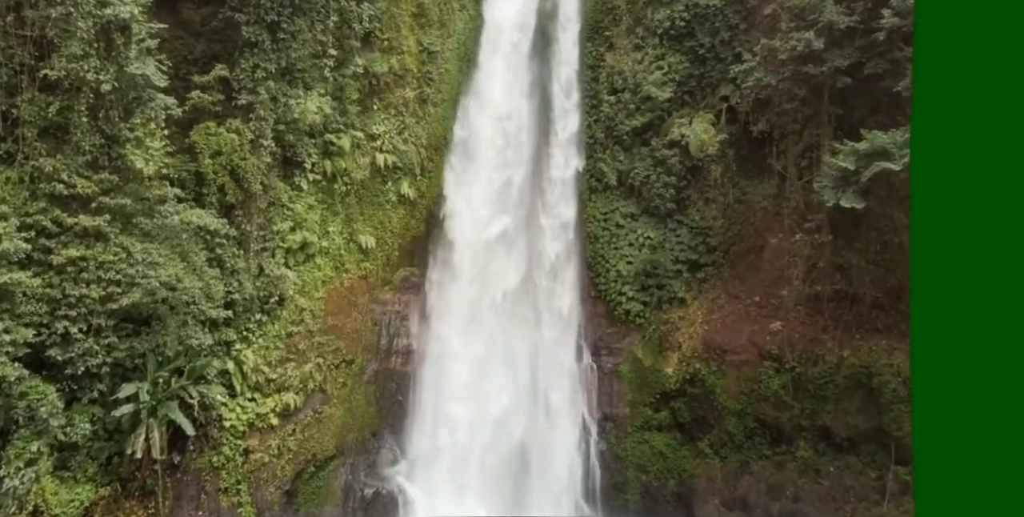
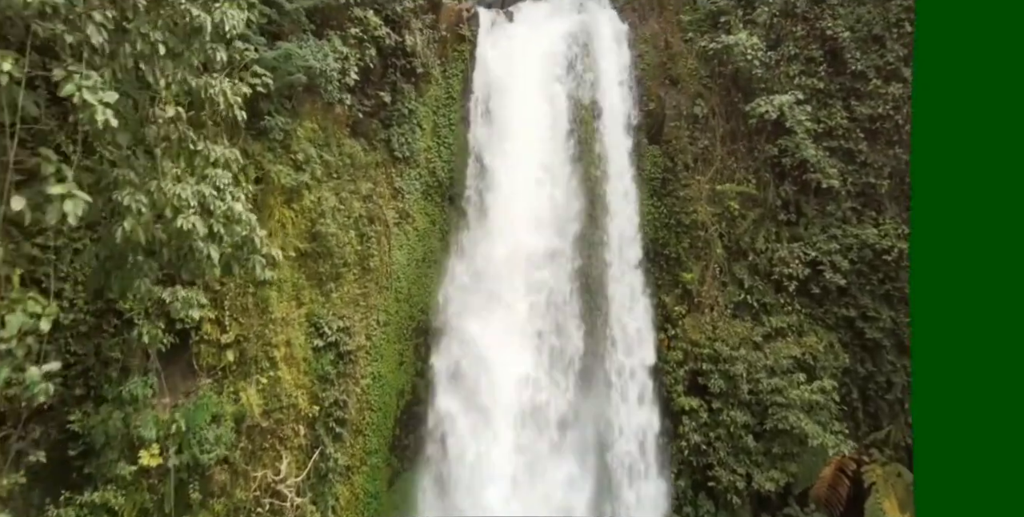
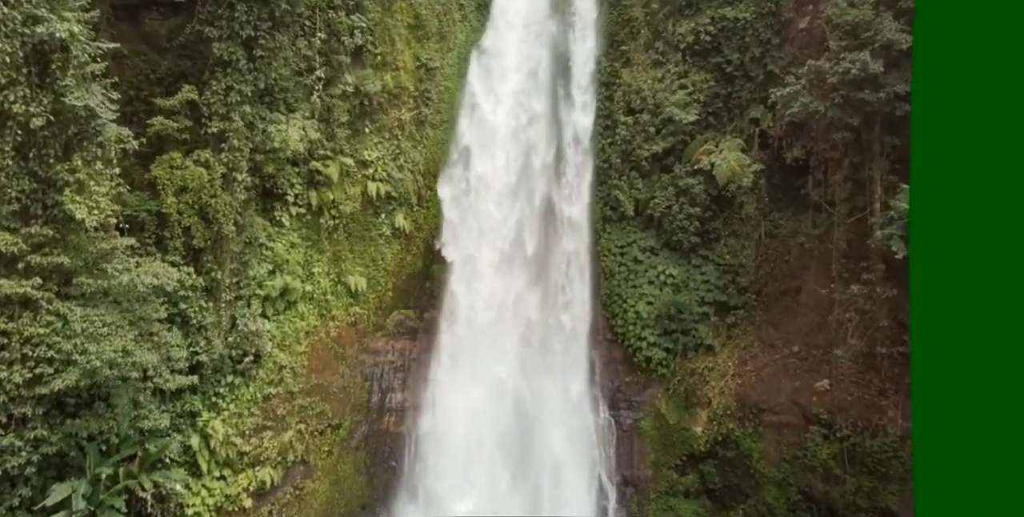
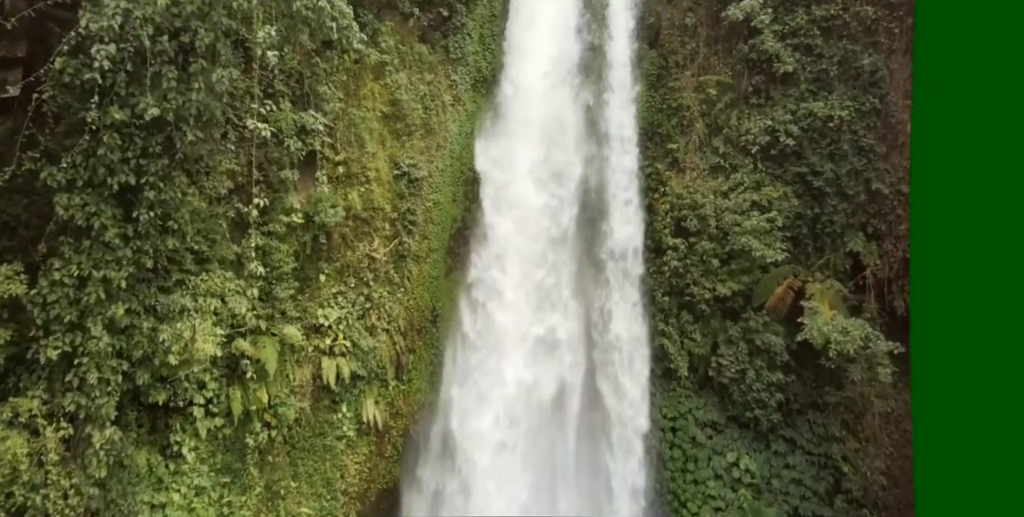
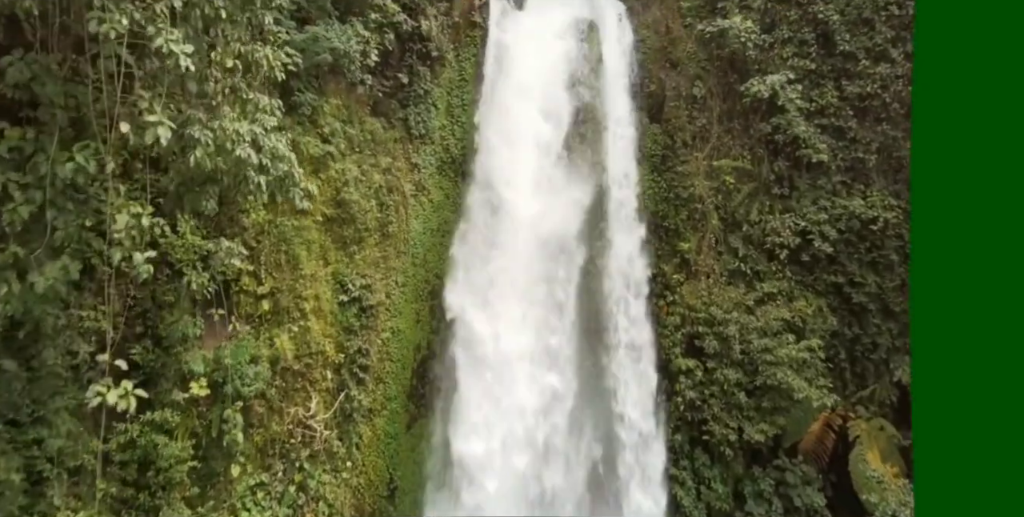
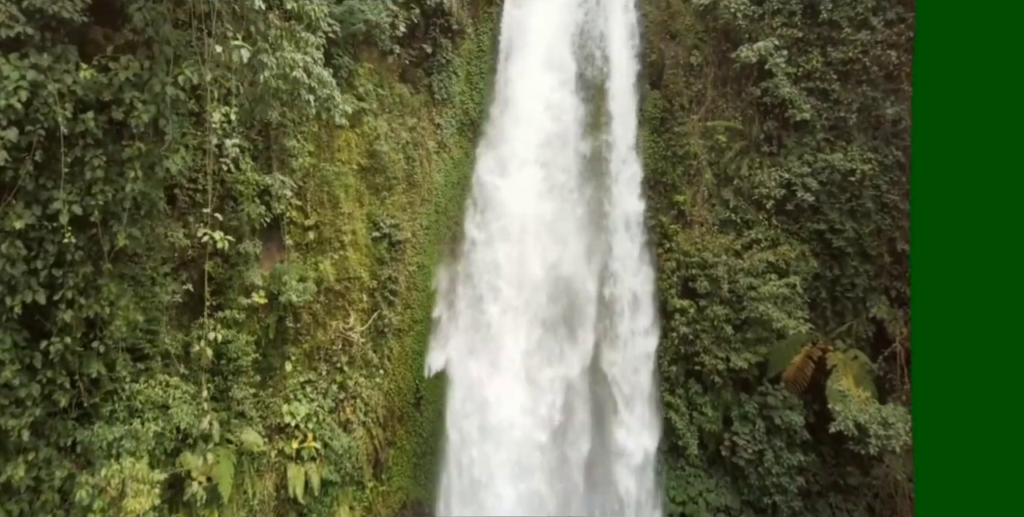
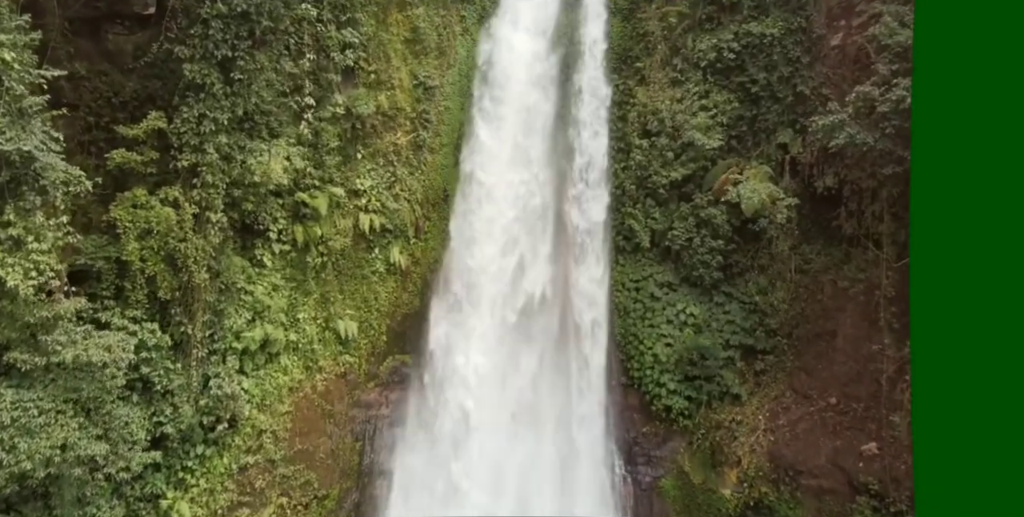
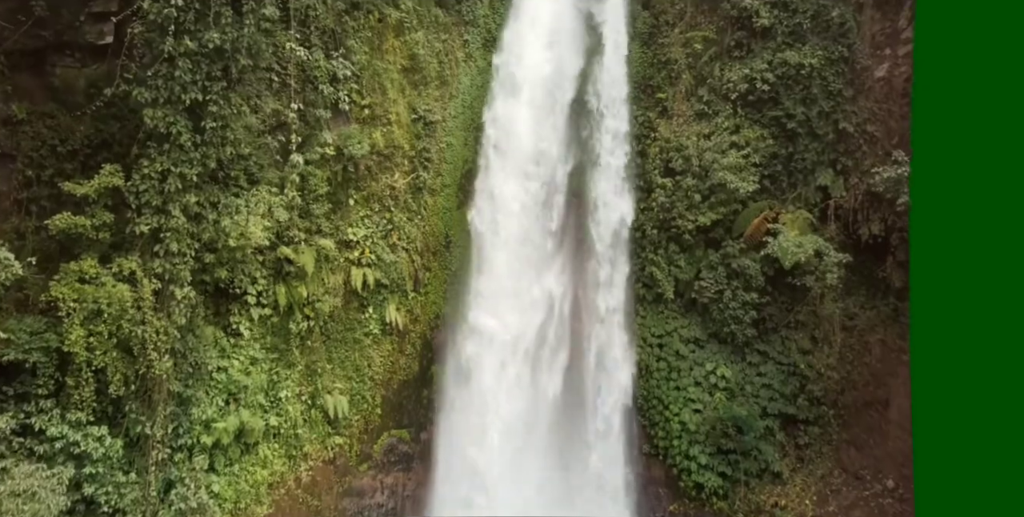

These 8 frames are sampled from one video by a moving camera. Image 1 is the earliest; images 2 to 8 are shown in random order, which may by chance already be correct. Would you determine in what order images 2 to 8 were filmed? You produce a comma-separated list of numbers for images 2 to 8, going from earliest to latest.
3, 7, 8, 4, 6, 5, 2
